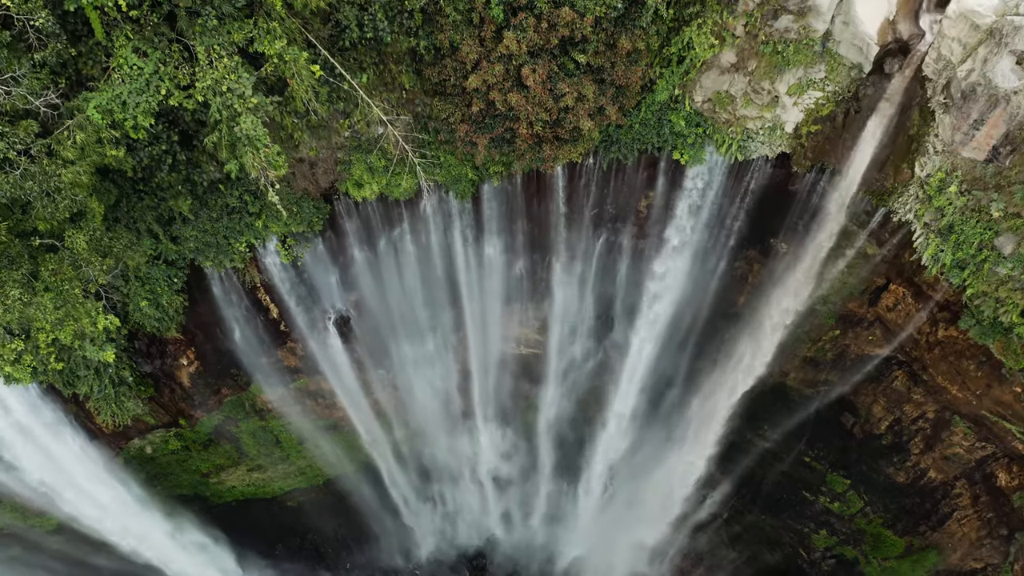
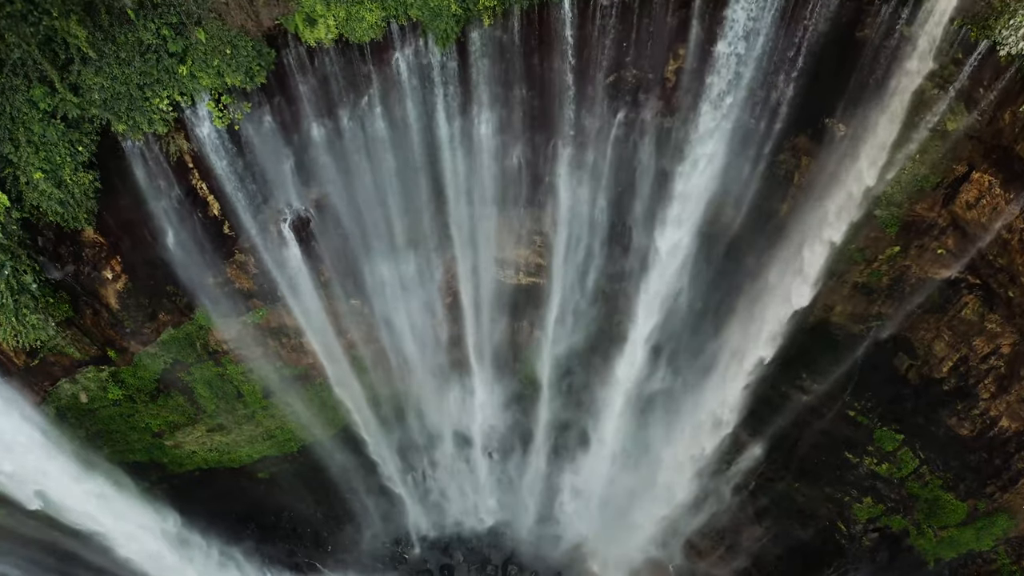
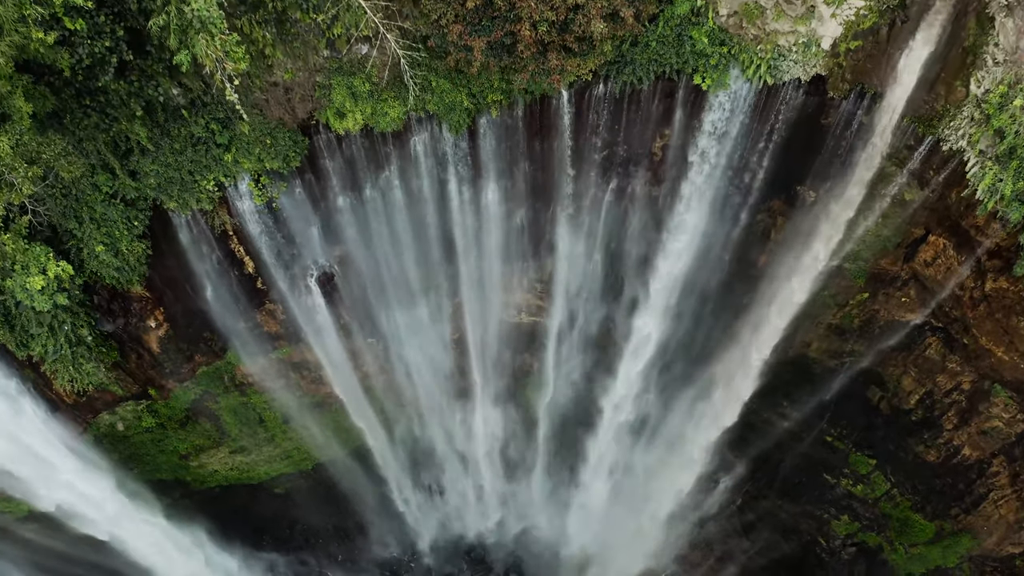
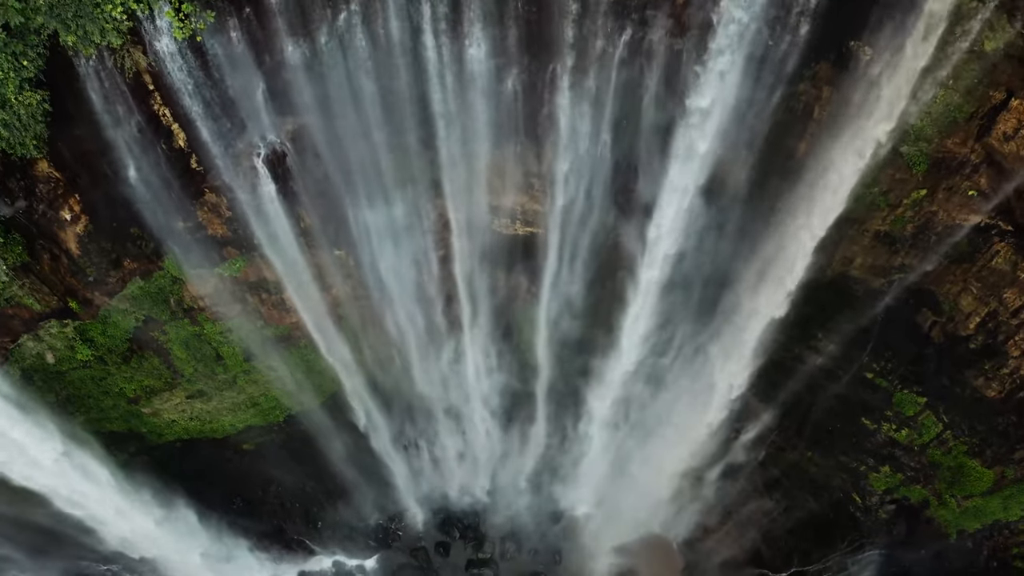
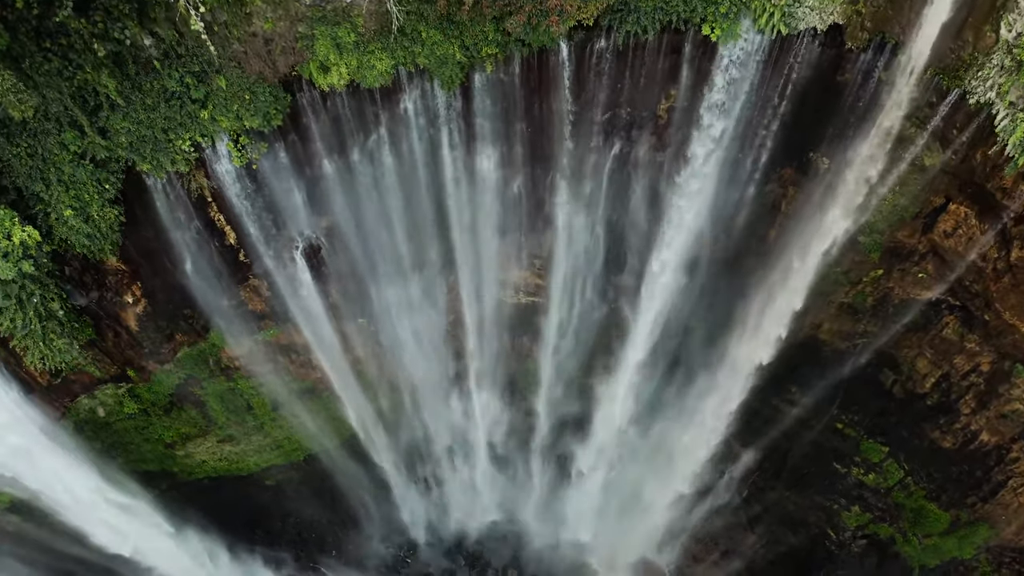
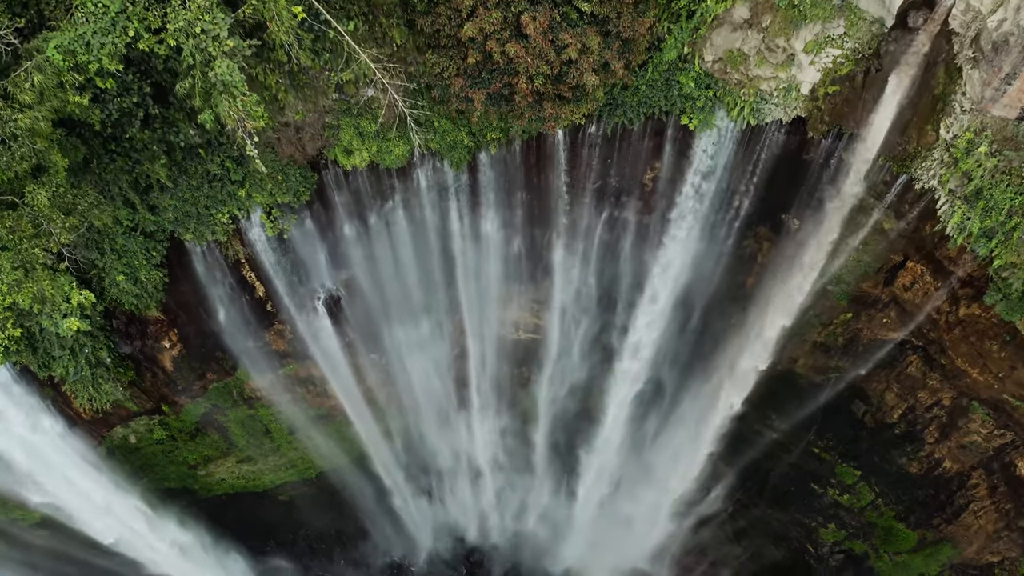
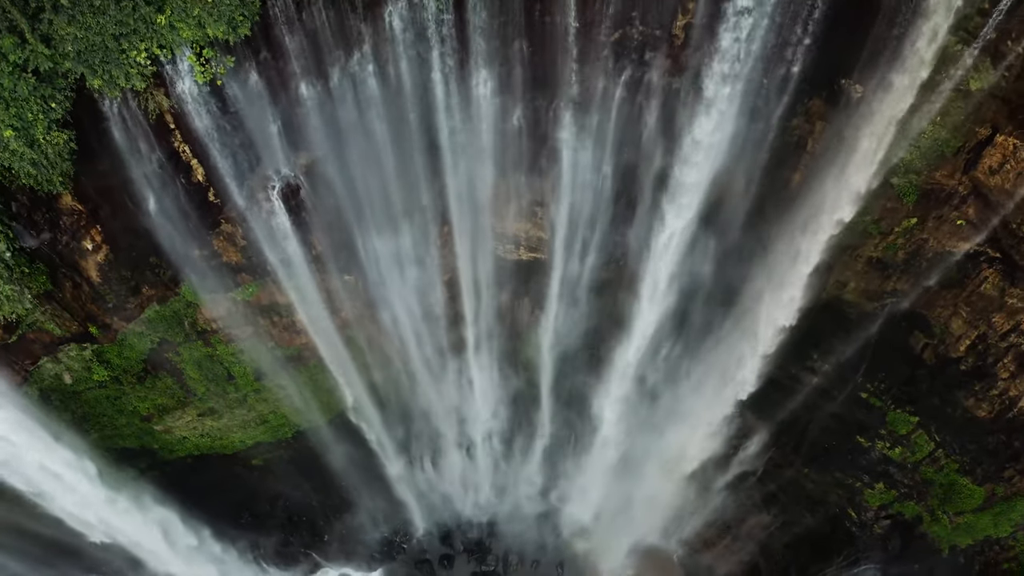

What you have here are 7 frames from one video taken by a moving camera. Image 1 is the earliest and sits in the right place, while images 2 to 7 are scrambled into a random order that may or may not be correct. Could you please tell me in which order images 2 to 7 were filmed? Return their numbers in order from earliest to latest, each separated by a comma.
6, 3, 5, 2, 7, 4
